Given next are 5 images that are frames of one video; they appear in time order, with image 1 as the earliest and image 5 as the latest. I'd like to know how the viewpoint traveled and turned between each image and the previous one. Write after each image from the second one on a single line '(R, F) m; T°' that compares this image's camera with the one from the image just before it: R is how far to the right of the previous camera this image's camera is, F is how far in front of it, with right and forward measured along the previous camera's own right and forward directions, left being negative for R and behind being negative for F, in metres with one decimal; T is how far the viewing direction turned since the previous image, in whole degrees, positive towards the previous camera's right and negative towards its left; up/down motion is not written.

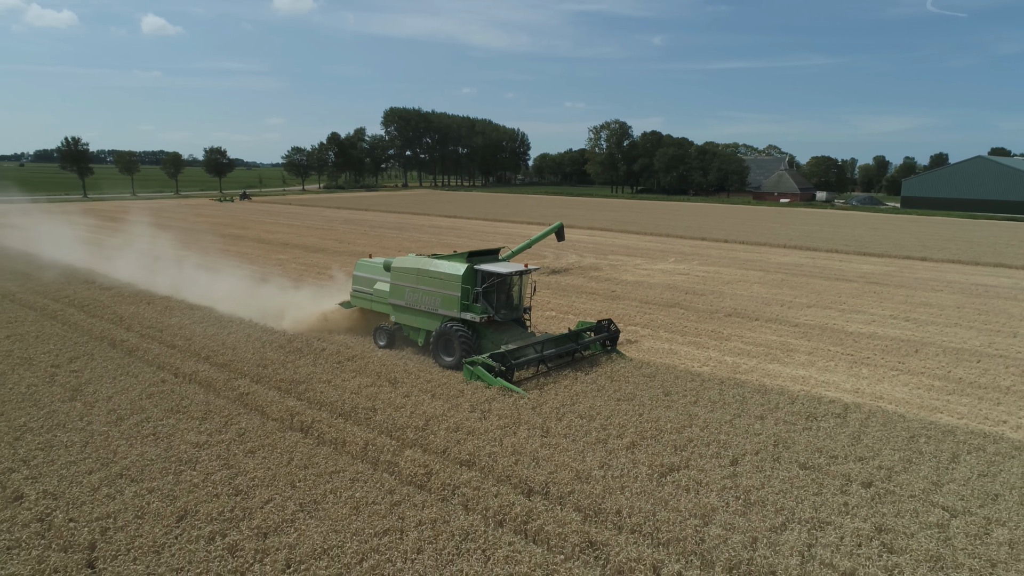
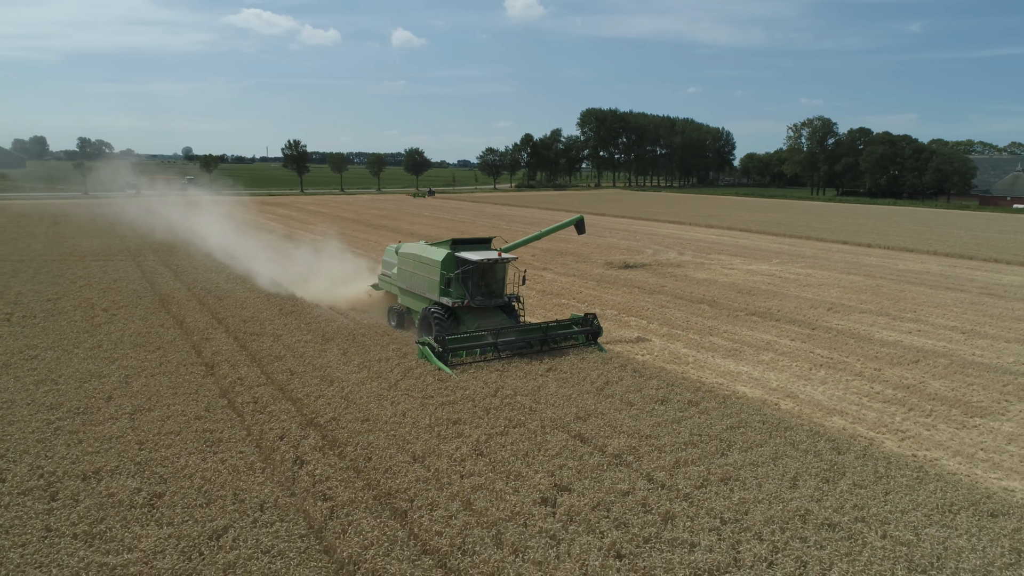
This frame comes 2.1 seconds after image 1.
(+4.8, -0.3) m; -17°
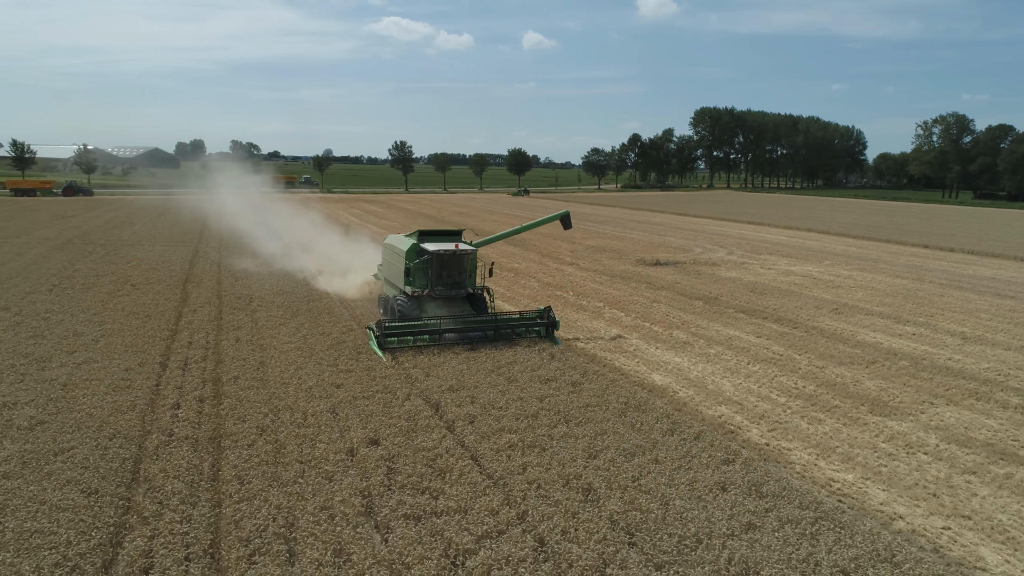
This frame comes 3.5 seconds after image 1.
(+3.2, -0.5) m; -10°
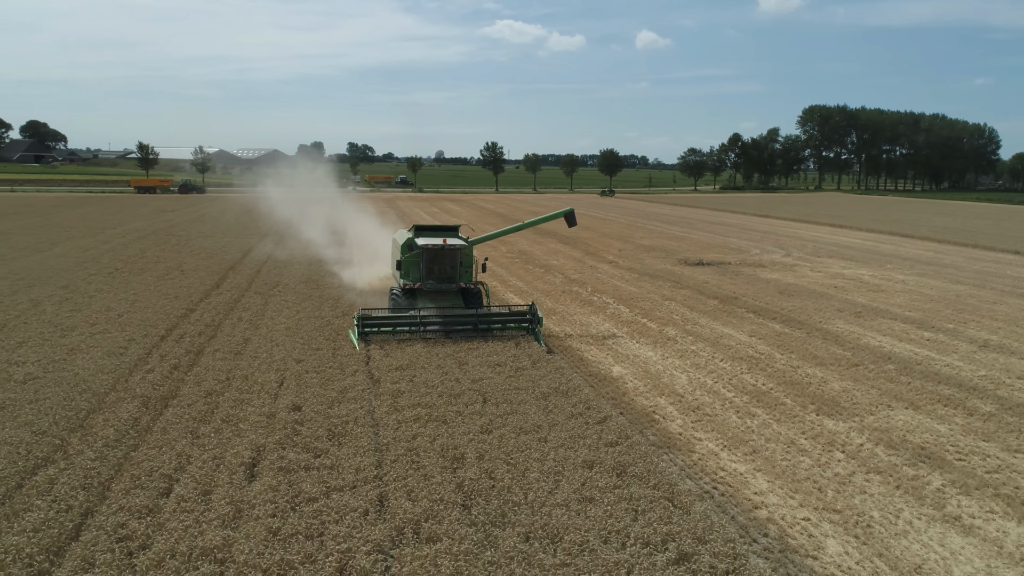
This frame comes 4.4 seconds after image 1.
(+2.3, -0.4) m; -9°
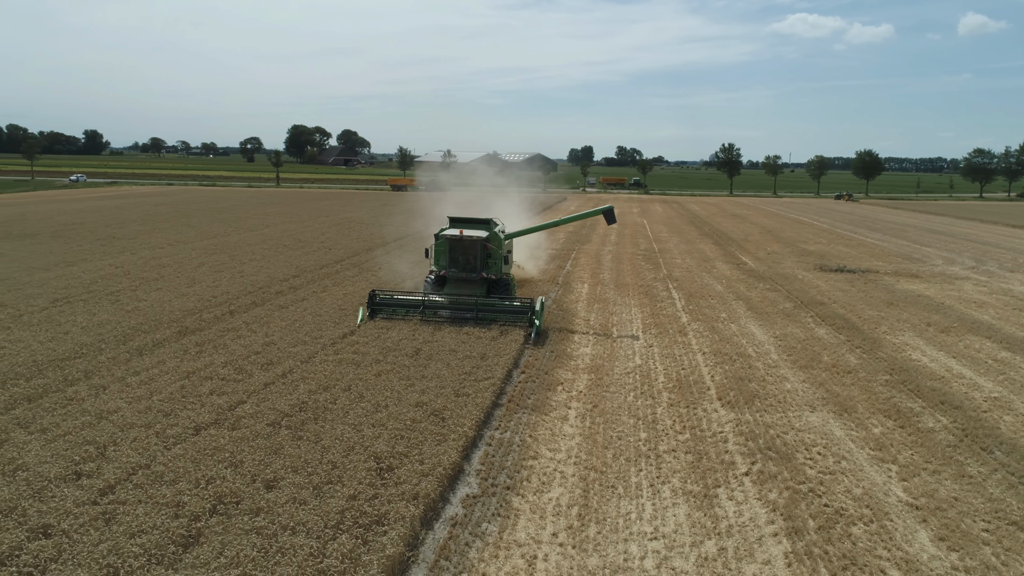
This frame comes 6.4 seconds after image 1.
(+4.9, -0.5) m; -21°
